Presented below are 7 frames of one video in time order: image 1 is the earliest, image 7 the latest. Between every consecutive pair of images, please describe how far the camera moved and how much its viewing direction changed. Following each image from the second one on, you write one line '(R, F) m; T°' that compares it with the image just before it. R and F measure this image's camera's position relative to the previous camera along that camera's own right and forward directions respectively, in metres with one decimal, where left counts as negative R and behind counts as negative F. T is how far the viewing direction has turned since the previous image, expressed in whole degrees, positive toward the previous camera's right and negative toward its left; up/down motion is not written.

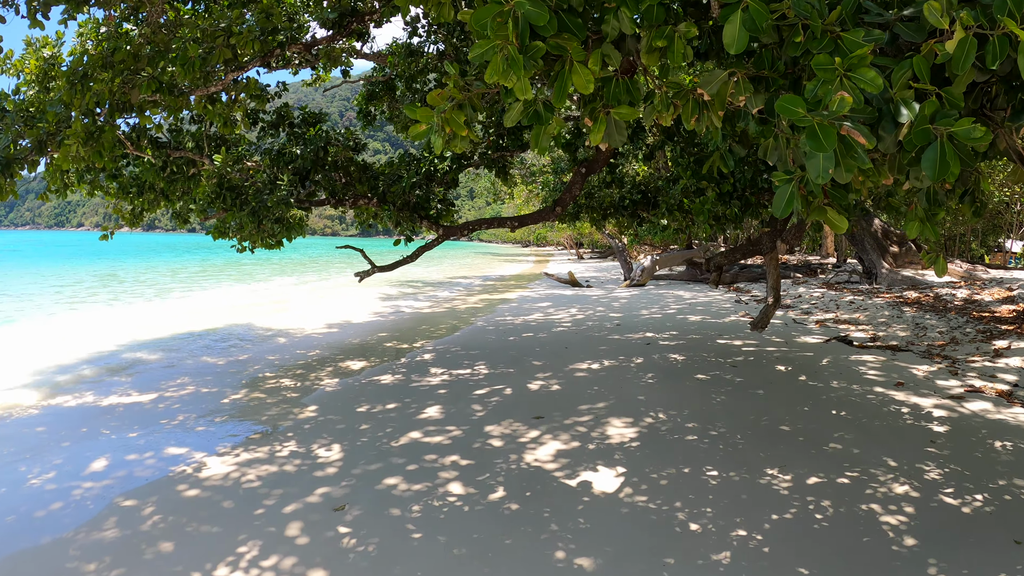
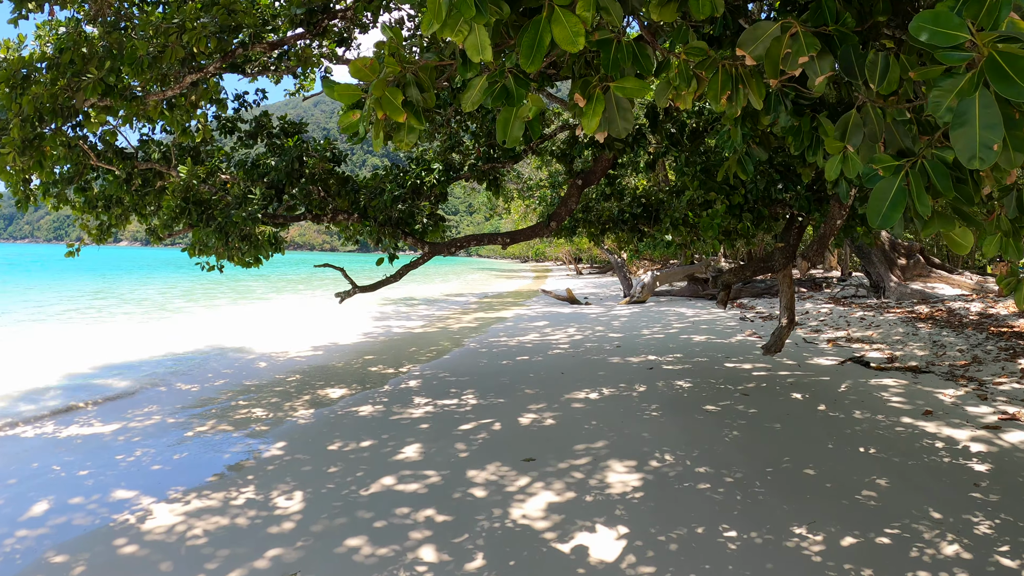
(+0.1, +0.5) m; 0°
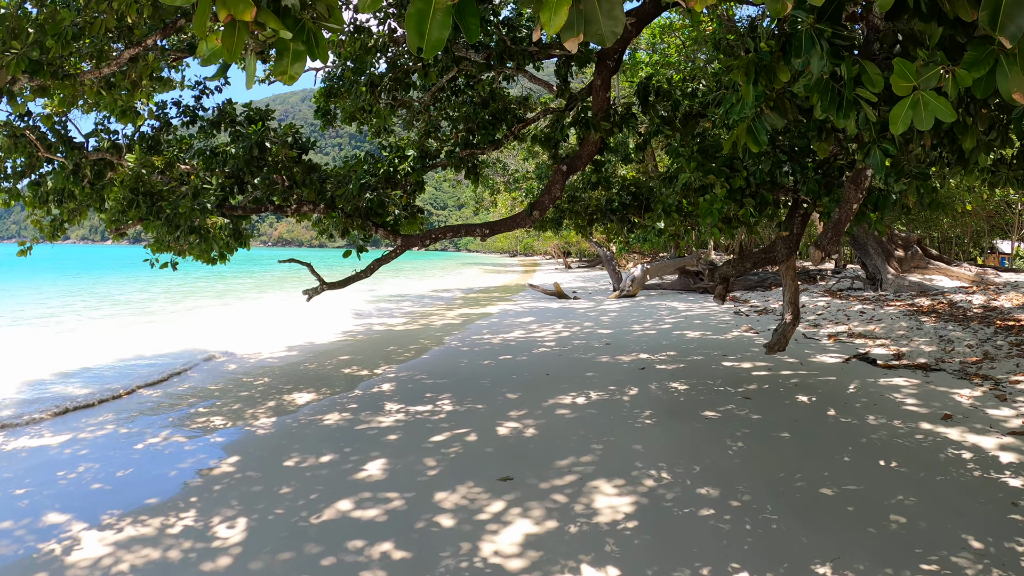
(+0.1, +0.5) m; +1°
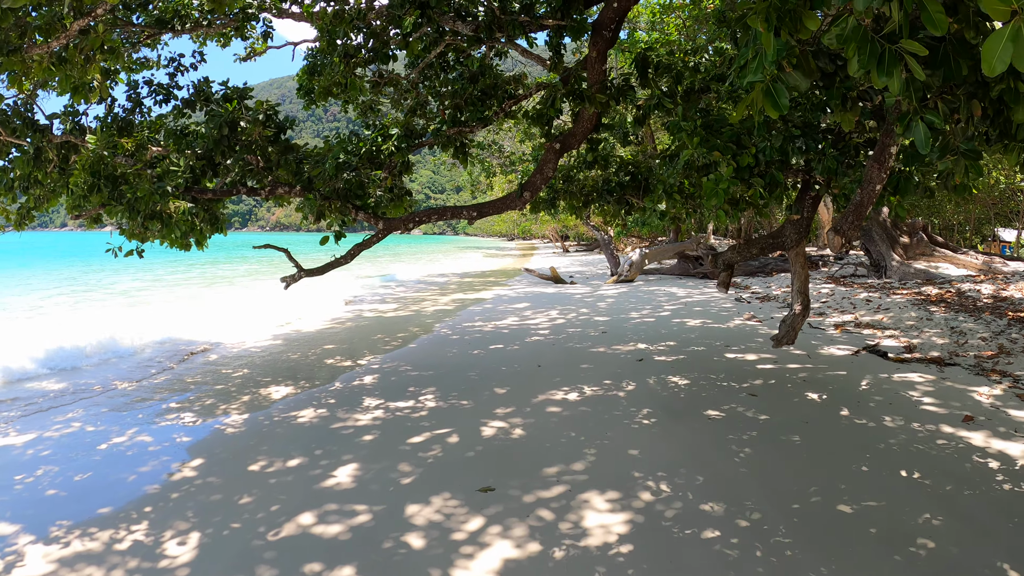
(+0.1, +0.4) m; 0°
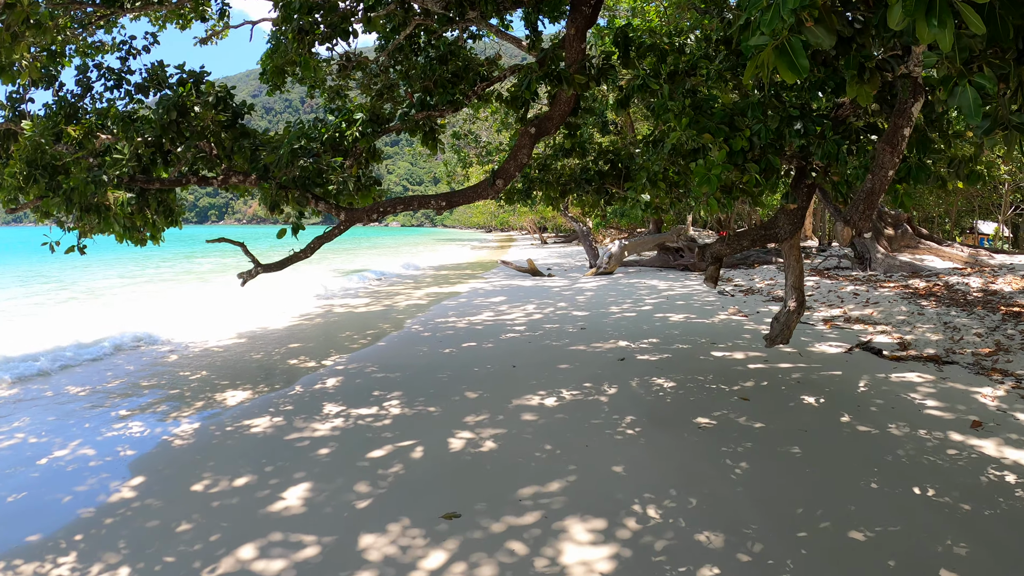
(+0.1, +0.4) m; +2°
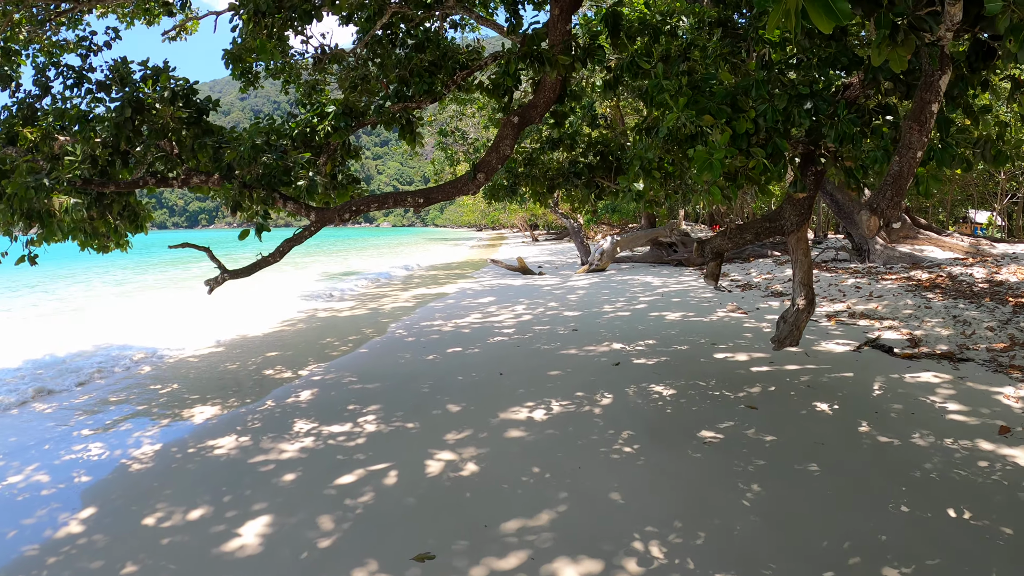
(+0.1, +0.3) m; +1°
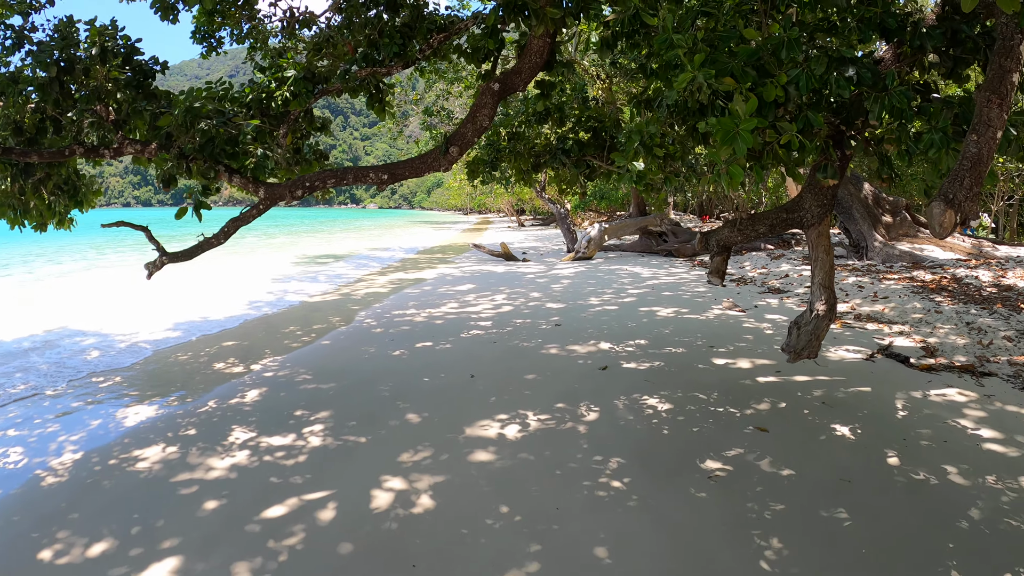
(+0.1, +0.5) m; +1°
